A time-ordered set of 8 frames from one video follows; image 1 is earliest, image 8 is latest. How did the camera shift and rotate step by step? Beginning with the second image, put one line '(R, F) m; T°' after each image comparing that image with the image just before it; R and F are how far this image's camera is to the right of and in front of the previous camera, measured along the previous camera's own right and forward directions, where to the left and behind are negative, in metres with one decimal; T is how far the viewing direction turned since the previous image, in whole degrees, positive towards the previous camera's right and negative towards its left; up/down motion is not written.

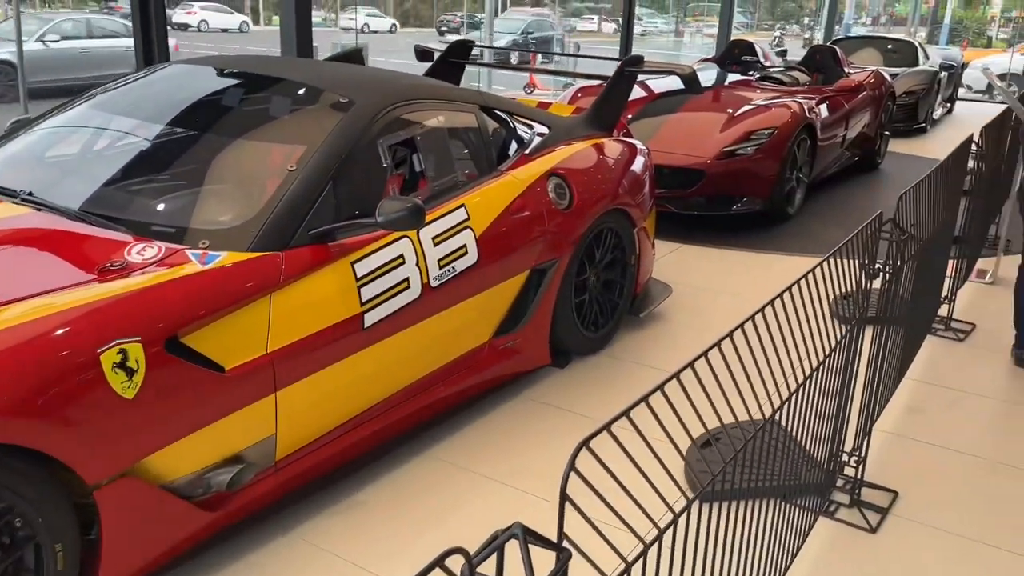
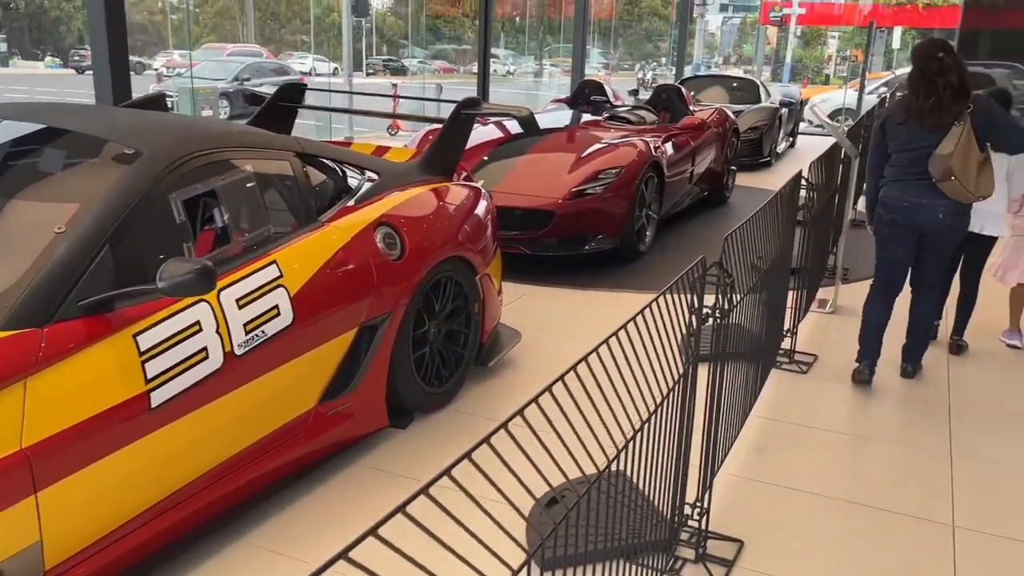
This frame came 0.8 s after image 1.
(+0.2, +0.1) m; +8°
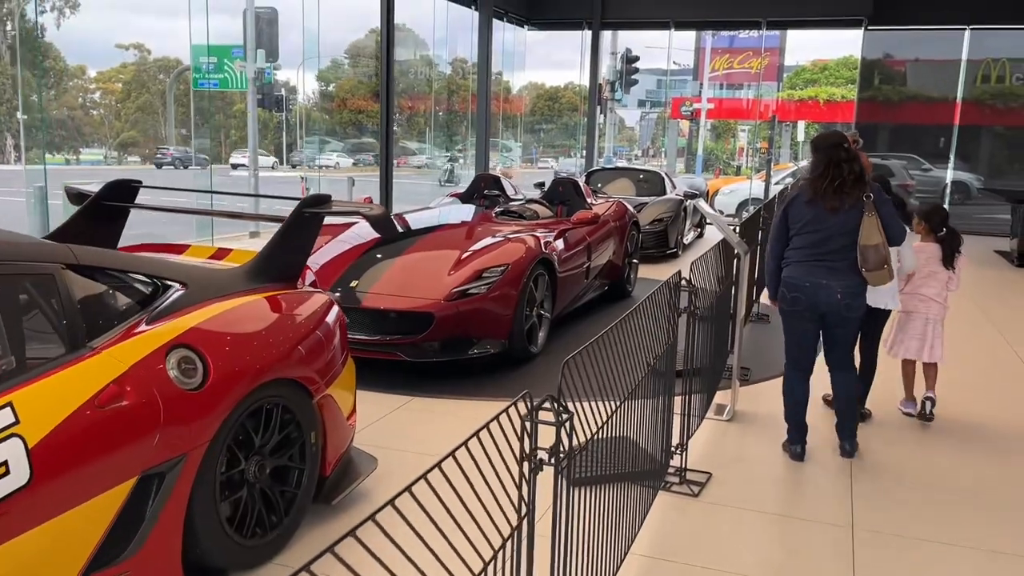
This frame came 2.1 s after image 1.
(+0.3, +0.4) m; +5°
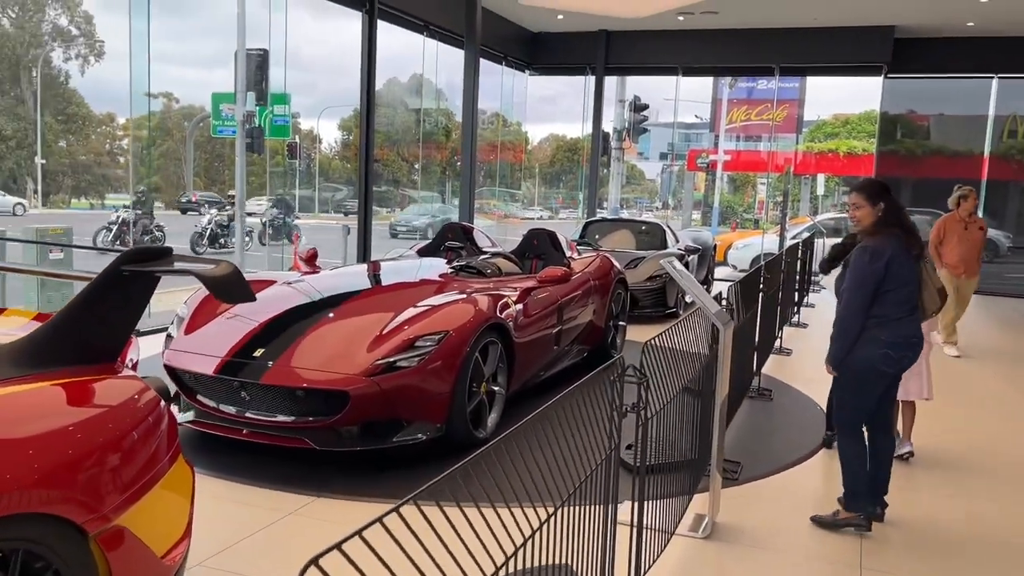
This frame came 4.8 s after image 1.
(+0.3, +0.8) m; -1°
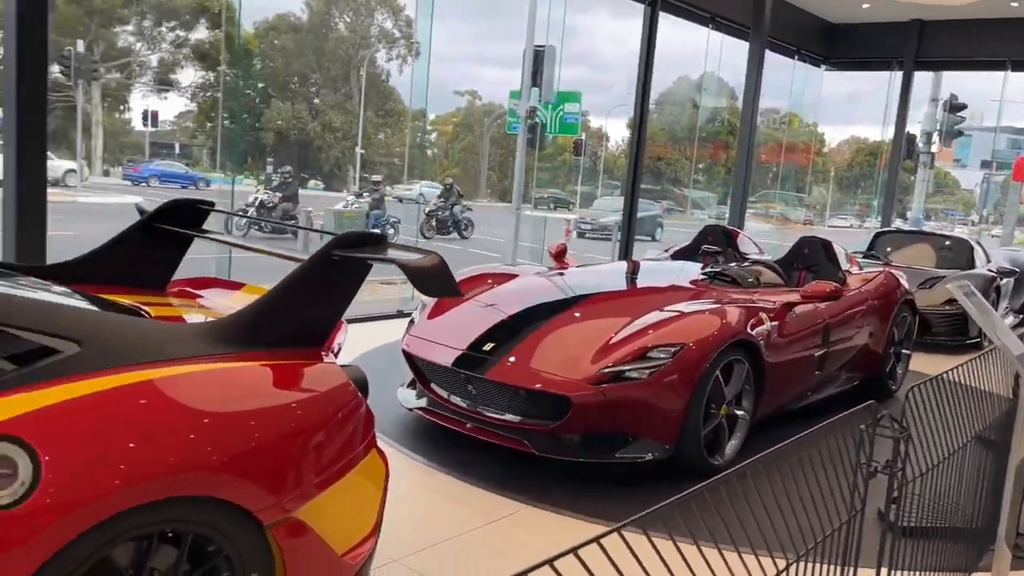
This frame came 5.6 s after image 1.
(+0.1, +0.3) m; -18°
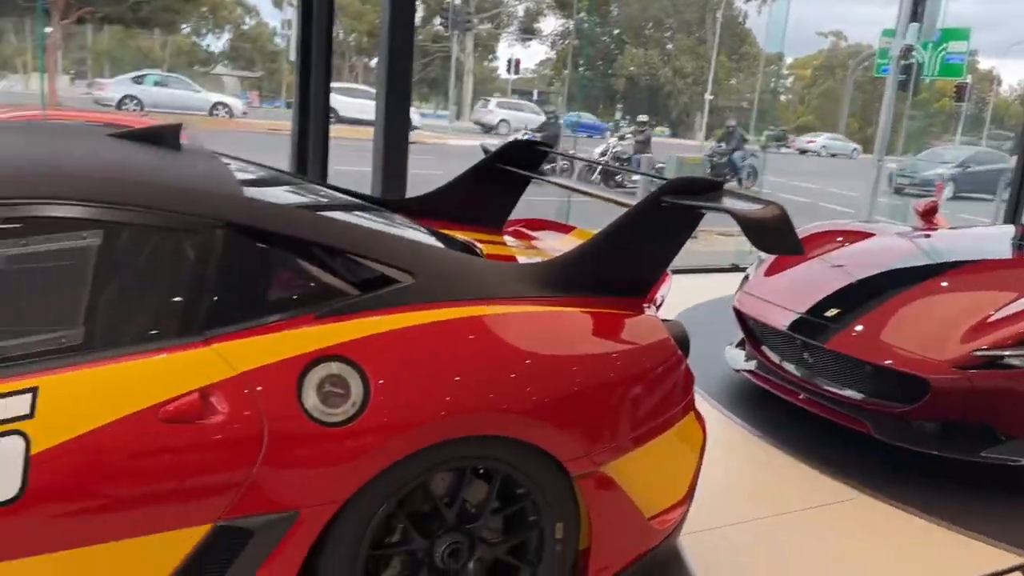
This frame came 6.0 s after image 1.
(0.0, +0.2) m; -22°
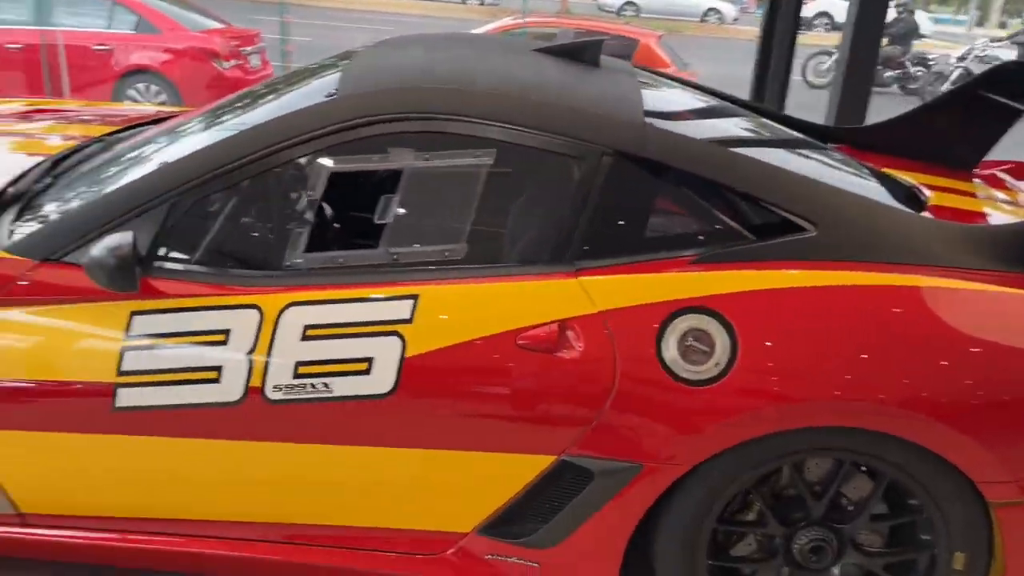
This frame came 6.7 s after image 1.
(+0.1, +0.2) m; -30°
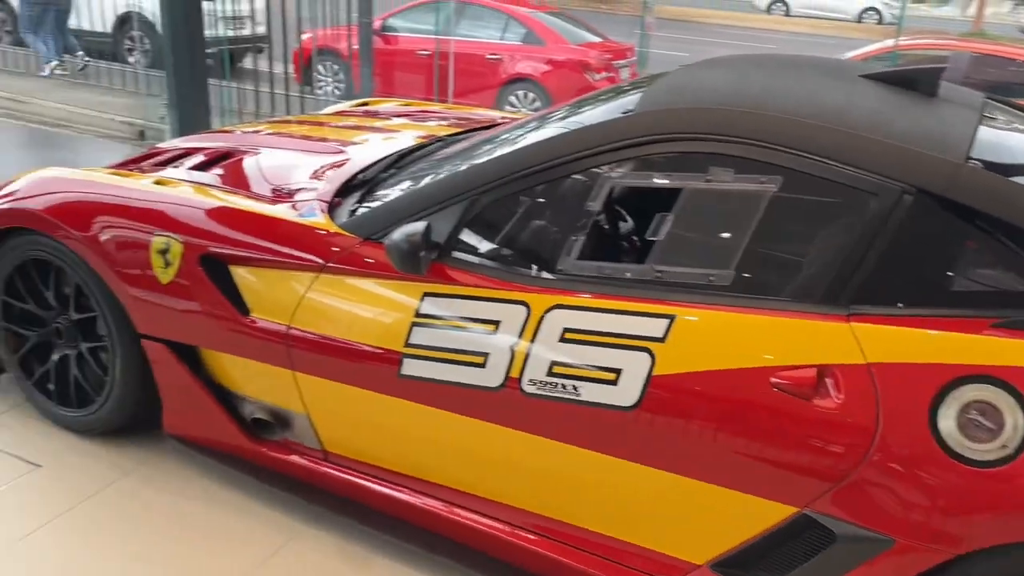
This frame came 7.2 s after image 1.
(+0.1, 0.0) m; -23°
